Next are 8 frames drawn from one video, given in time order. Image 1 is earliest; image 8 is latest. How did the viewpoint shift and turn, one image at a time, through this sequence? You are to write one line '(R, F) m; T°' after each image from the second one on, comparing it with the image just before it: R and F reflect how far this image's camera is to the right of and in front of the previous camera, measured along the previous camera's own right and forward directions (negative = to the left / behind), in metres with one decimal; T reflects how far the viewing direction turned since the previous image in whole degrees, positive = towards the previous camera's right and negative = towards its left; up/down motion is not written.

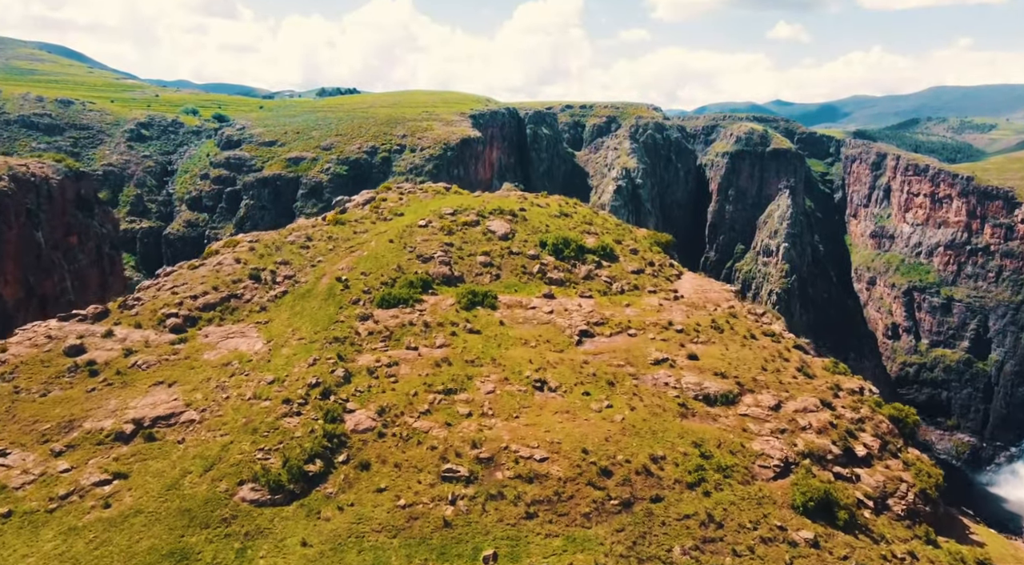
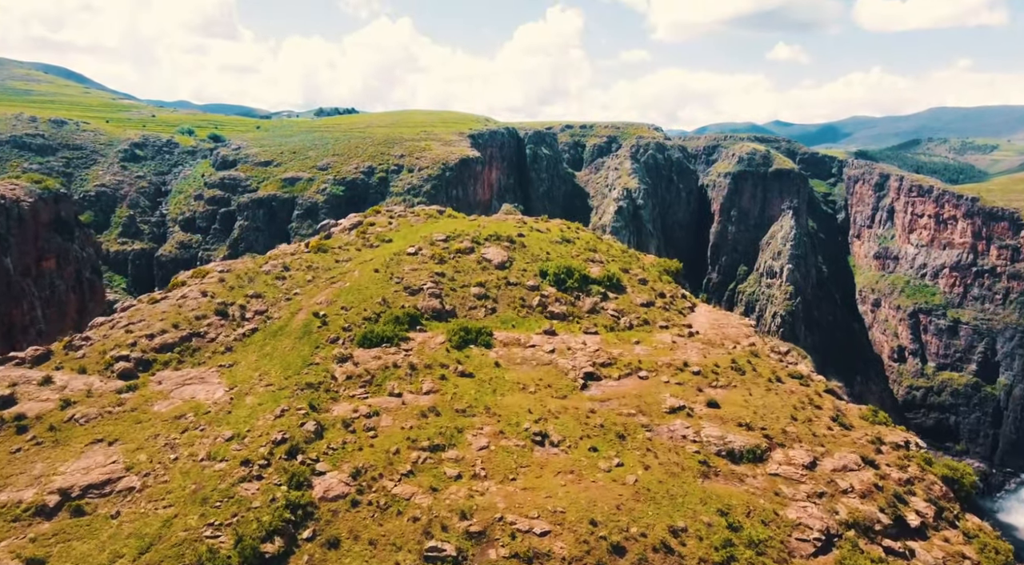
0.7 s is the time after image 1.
(+0.2, +6.2) m; 0°
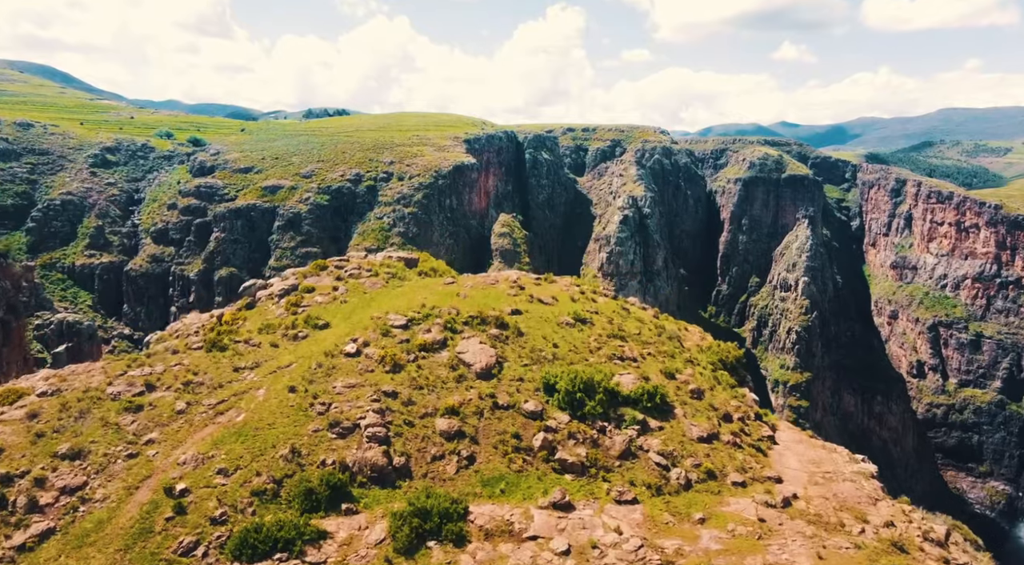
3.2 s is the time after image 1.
(+0.5, +22.2) m; 0°
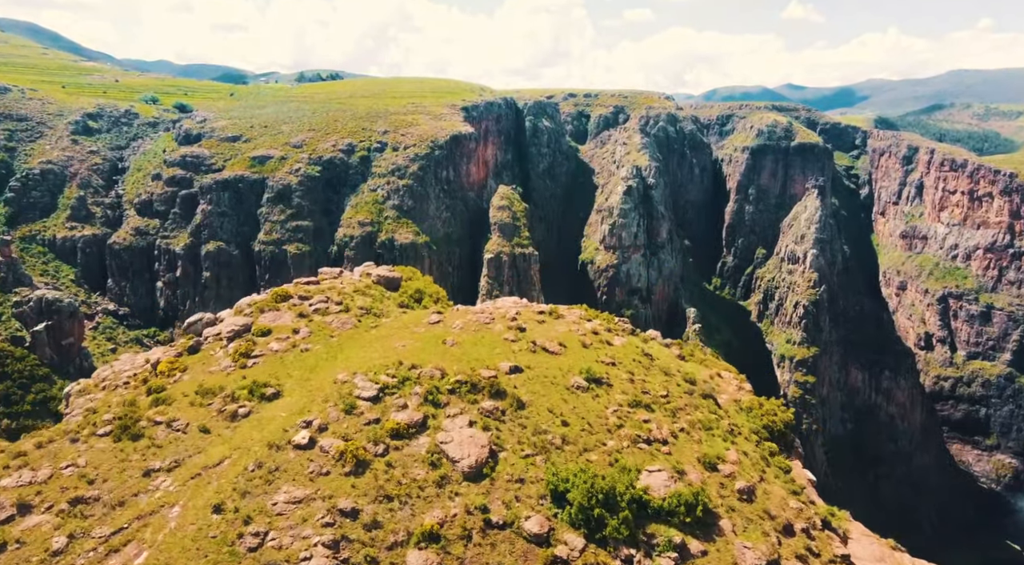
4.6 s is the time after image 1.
(+0.1, +10.5) m; 0°
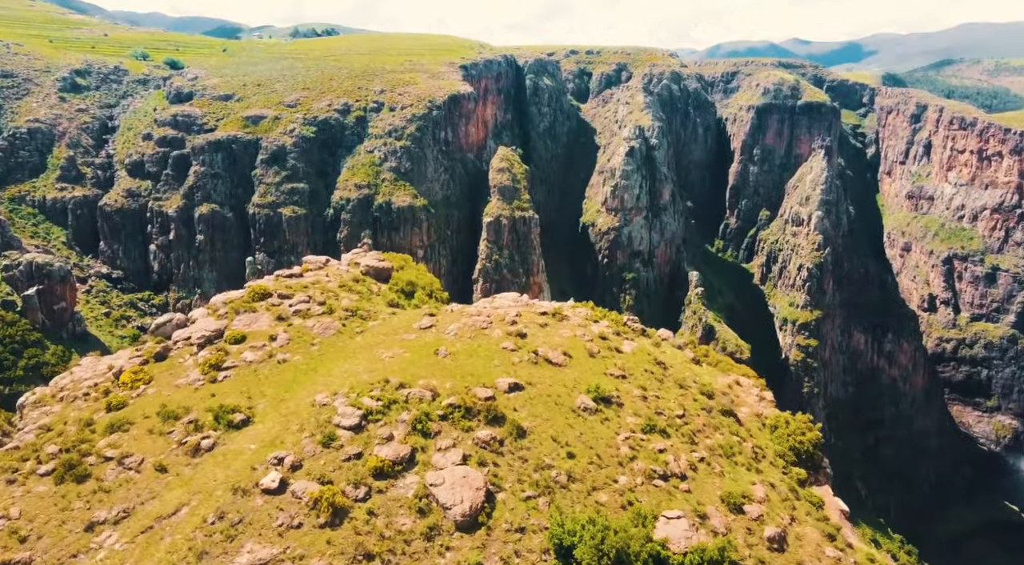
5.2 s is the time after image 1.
(0.0, +4.8) m; 0°
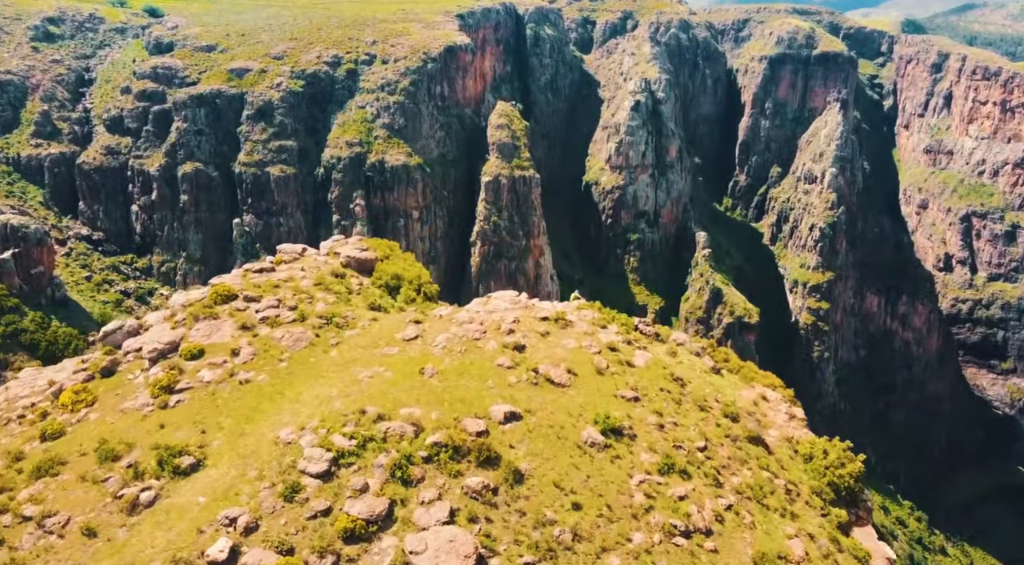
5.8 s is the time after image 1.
(+0.3, +5.6) m; 0°
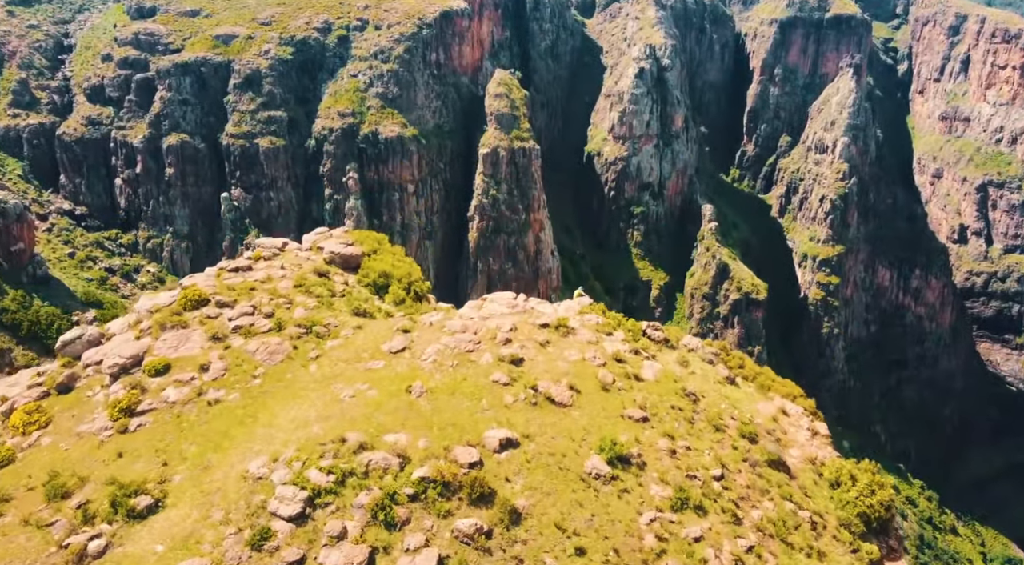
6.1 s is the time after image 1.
(+0.2, +3.5) m; 0°
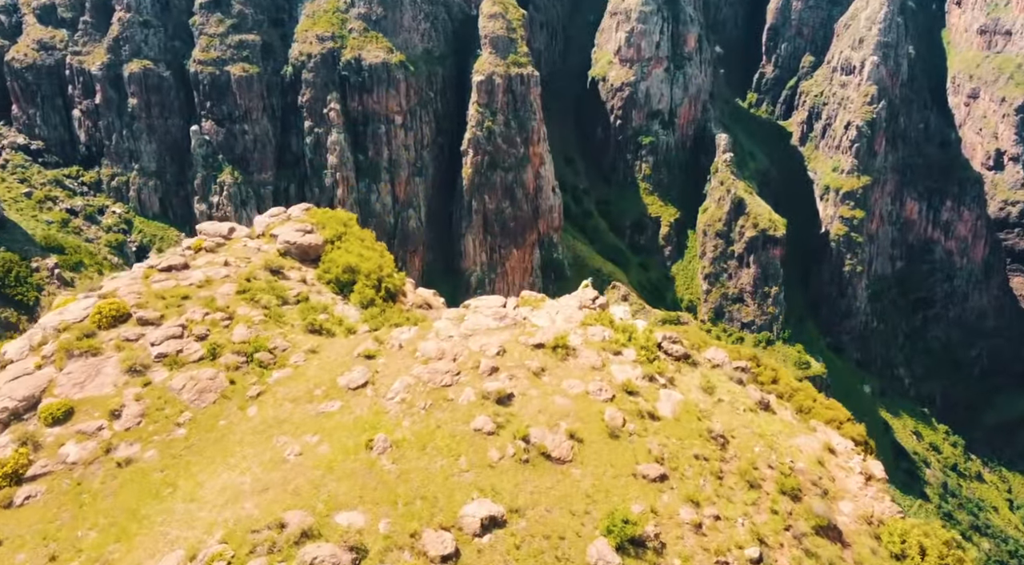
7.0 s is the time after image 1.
(+0.7, +7.1) m; 0°
